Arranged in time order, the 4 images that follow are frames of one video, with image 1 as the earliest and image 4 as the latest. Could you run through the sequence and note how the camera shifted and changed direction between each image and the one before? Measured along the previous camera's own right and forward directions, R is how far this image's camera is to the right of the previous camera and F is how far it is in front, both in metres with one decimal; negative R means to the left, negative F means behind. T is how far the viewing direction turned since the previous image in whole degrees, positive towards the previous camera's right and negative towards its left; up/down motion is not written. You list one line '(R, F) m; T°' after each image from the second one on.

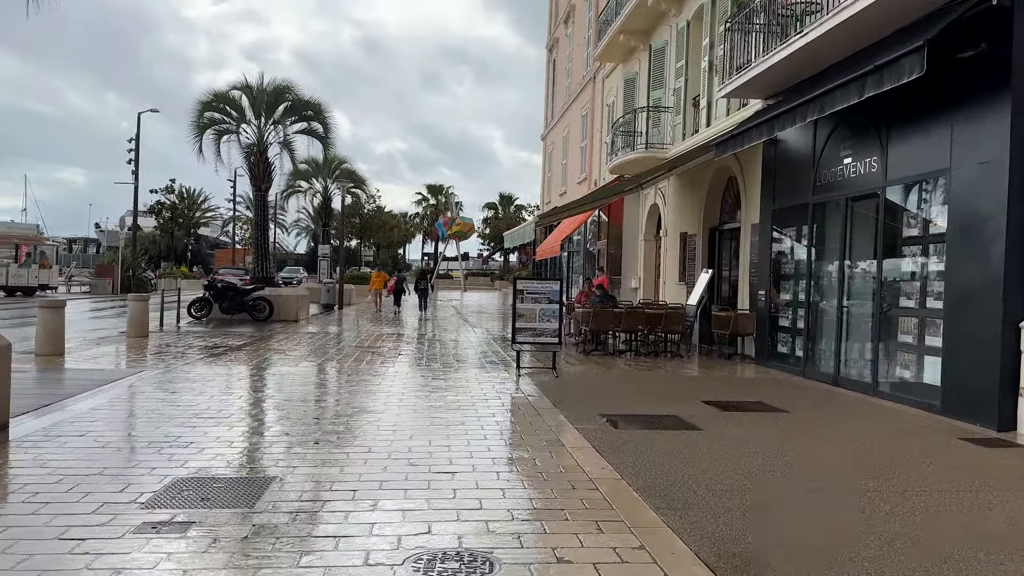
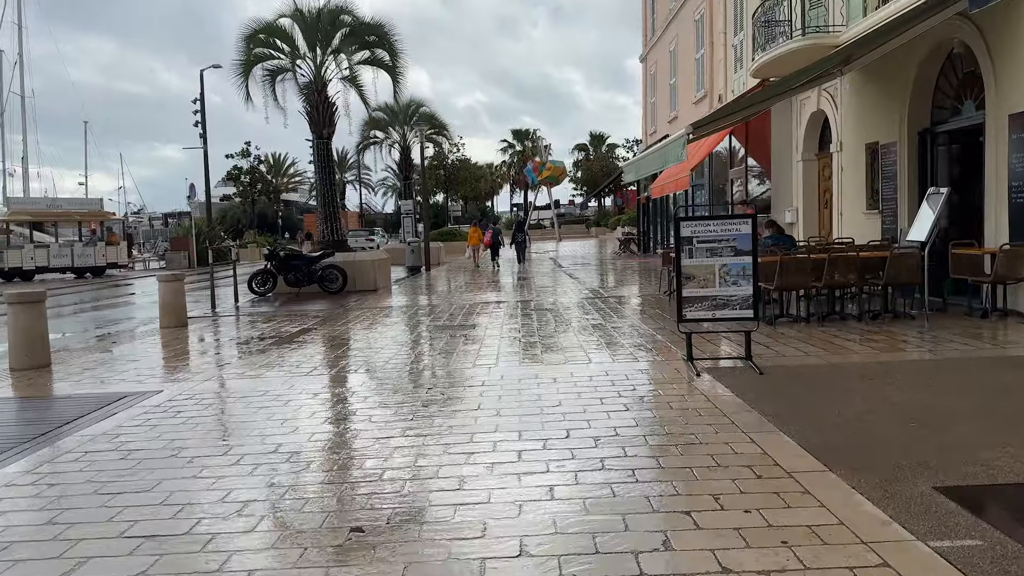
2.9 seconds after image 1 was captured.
(-0.6, +3.5) m; -7°
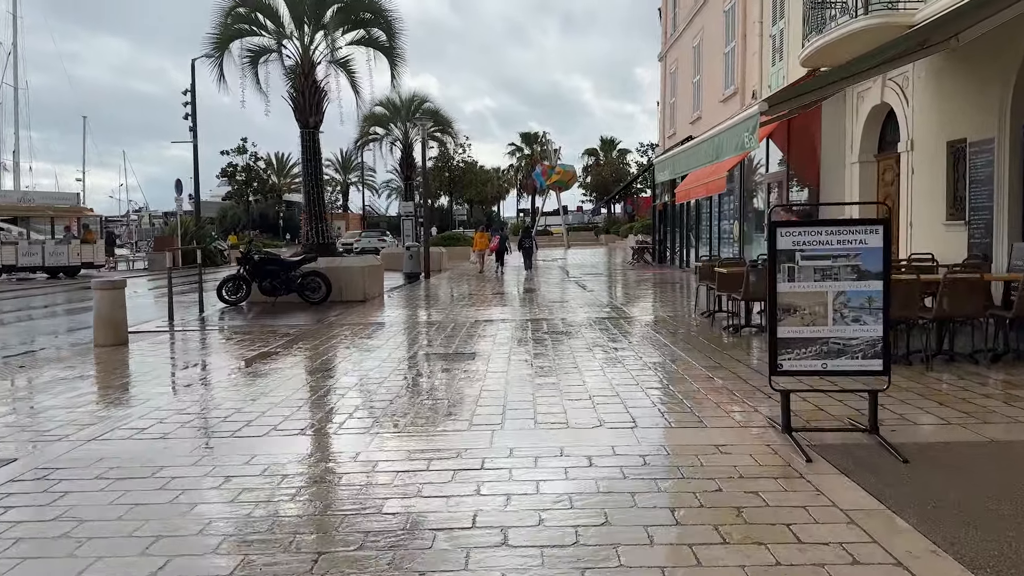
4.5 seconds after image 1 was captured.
(-0.1, +1.9) m; 0°
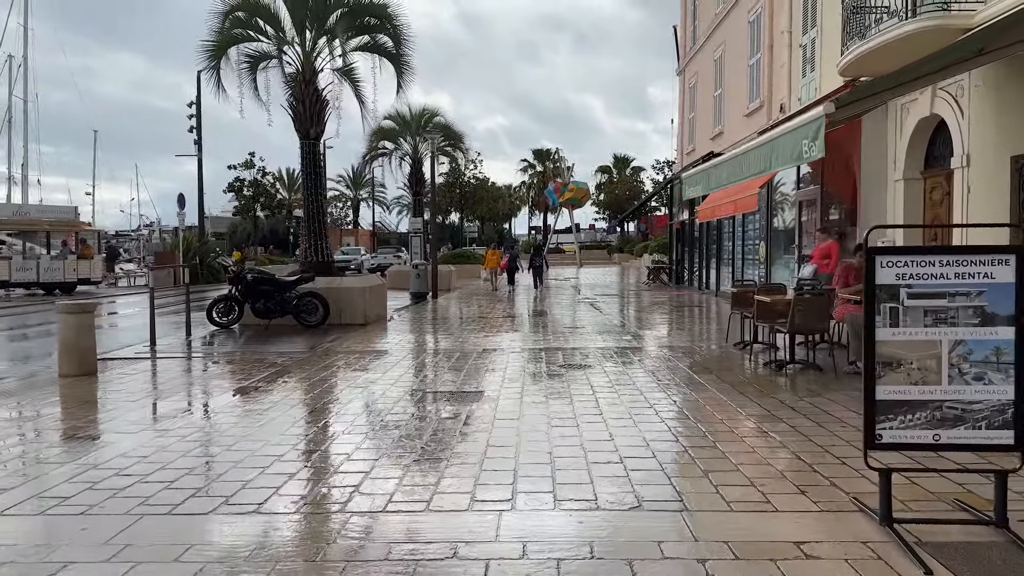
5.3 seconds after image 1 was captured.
(0.0, +1.0) m; -1°
